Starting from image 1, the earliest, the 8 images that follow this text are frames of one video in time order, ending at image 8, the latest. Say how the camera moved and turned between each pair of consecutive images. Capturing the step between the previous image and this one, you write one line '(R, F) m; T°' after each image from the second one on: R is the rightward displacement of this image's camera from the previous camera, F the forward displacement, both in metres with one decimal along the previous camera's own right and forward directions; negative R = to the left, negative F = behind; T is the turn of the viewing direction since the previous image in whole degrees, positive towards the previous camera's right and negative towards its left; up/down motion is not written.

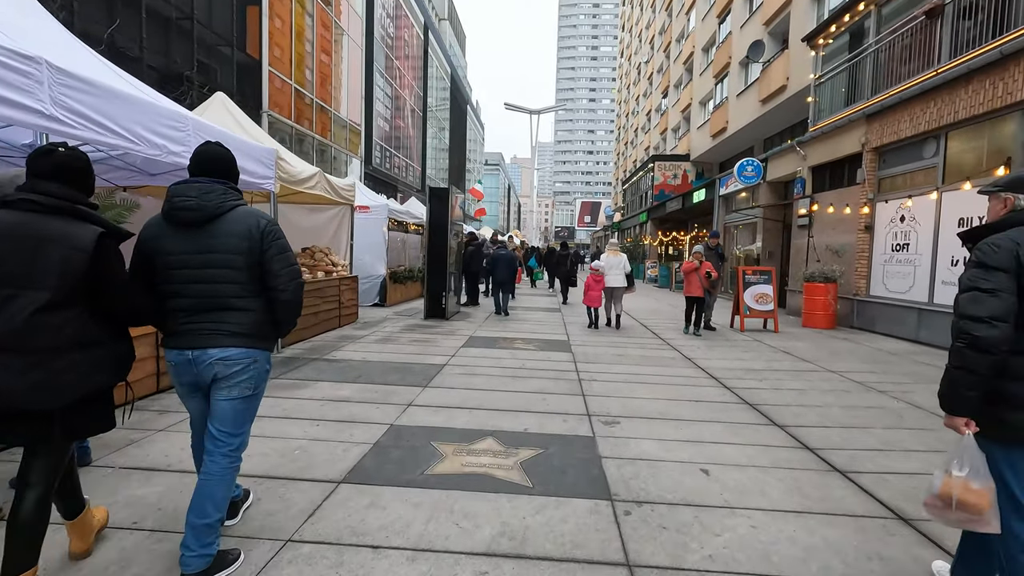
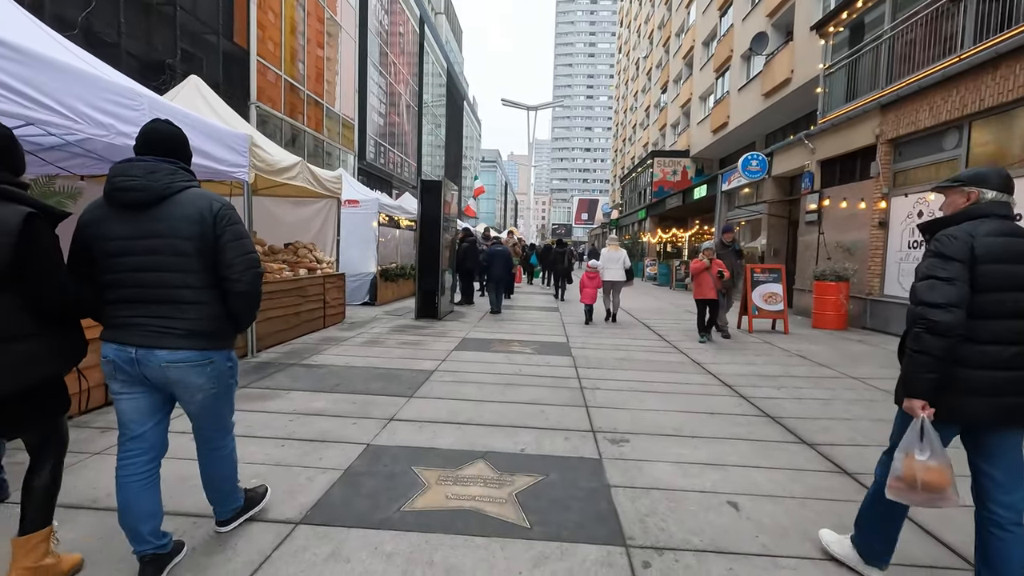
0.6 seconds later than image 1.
(0.0, +0.6) m; 0°
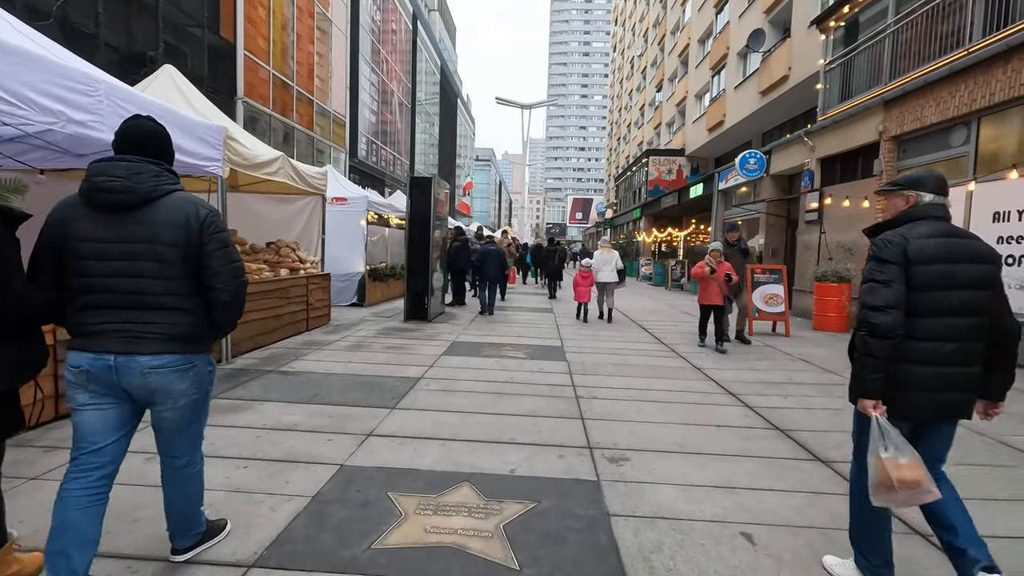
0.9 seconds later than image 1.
(0.0, +0.4) m; +1°
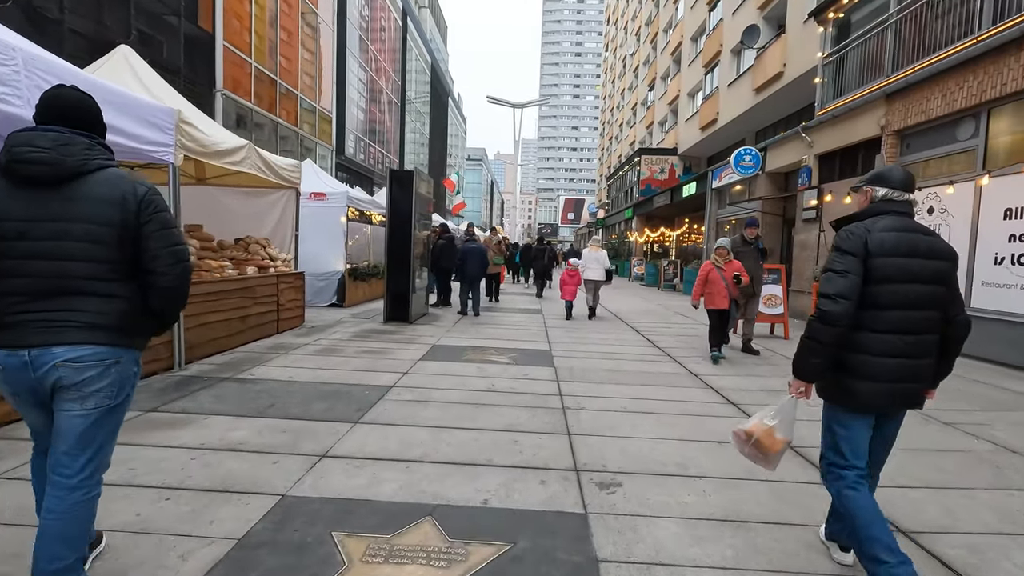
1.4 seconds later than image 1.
(+0.1, +0.5) m; +1°
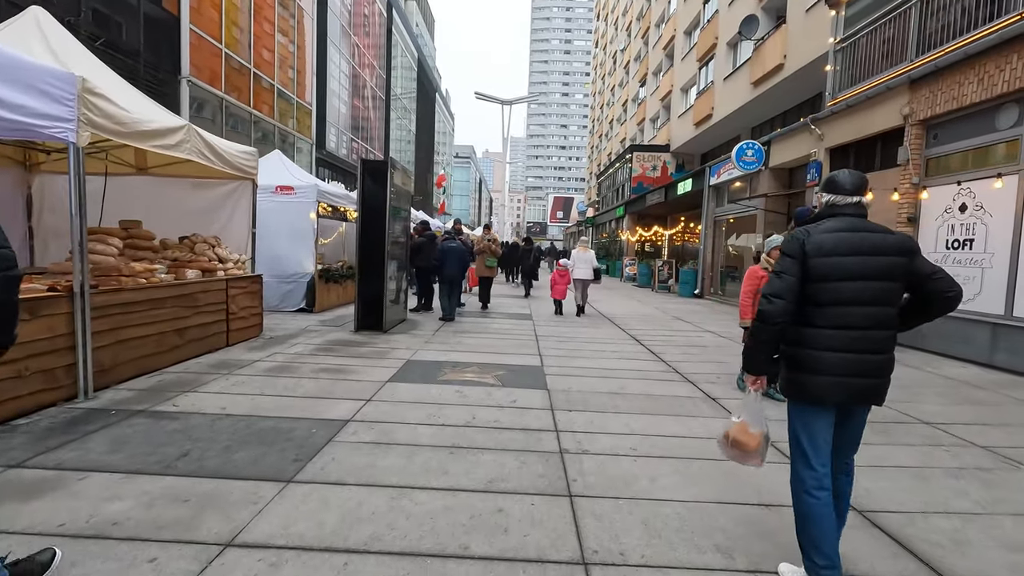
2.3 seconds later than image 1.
(0.0, +1.1) m; +1°
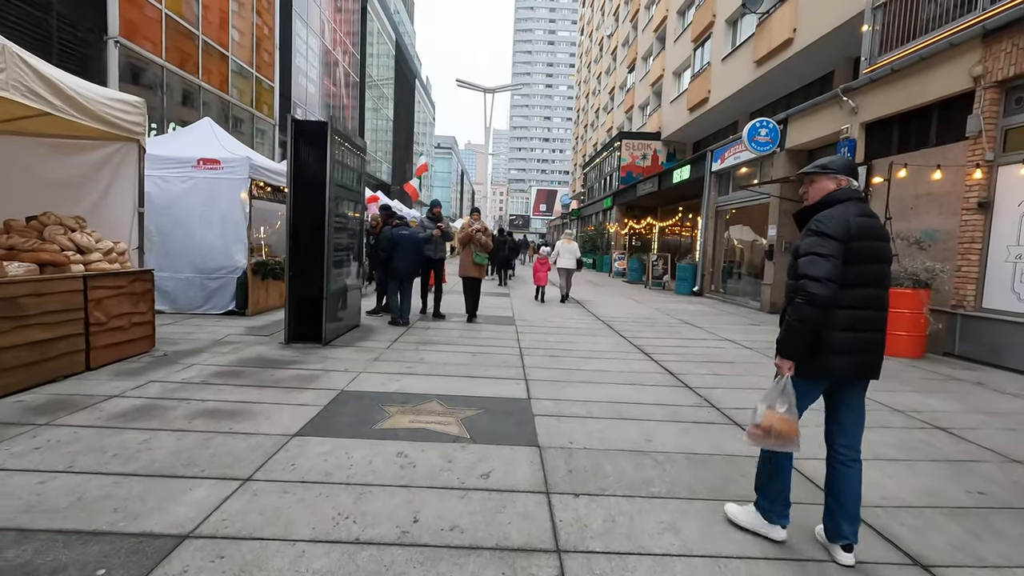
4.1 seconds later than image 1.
(+0.1, +2.0) m; +2°
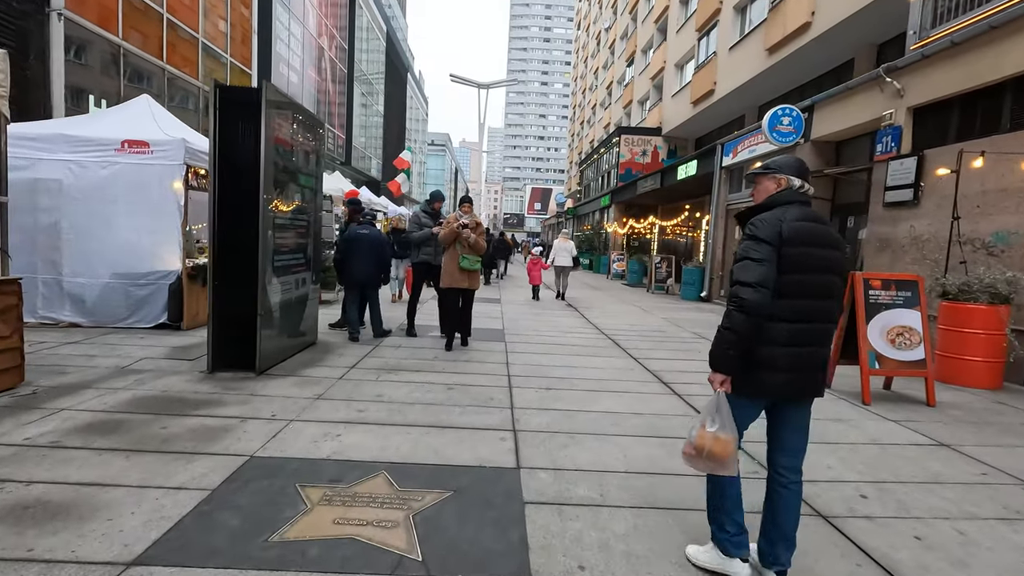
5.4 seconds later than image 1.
(+0.1, +1.5) m; +1°
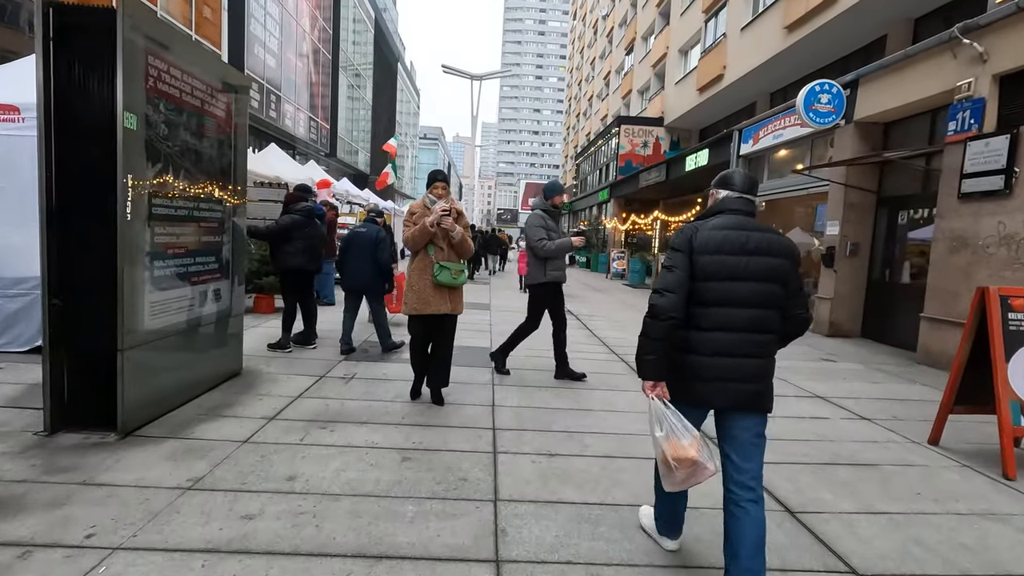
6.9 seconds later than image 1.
(+0.1, +1.8) m; +1°
